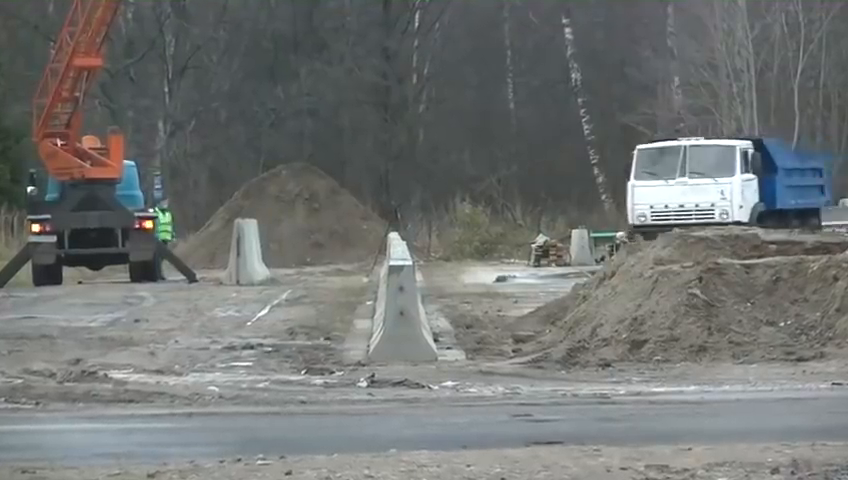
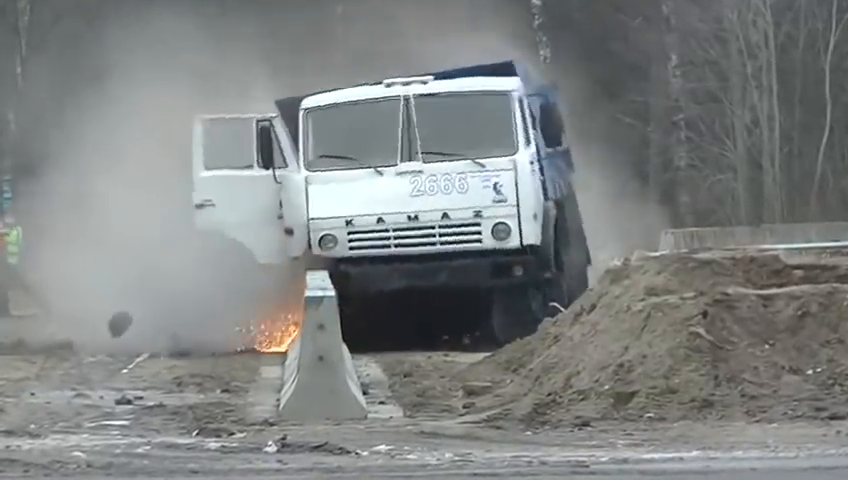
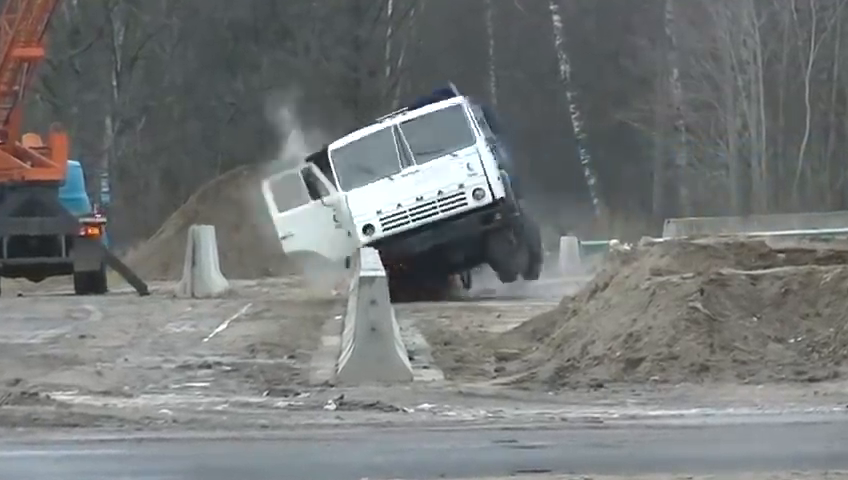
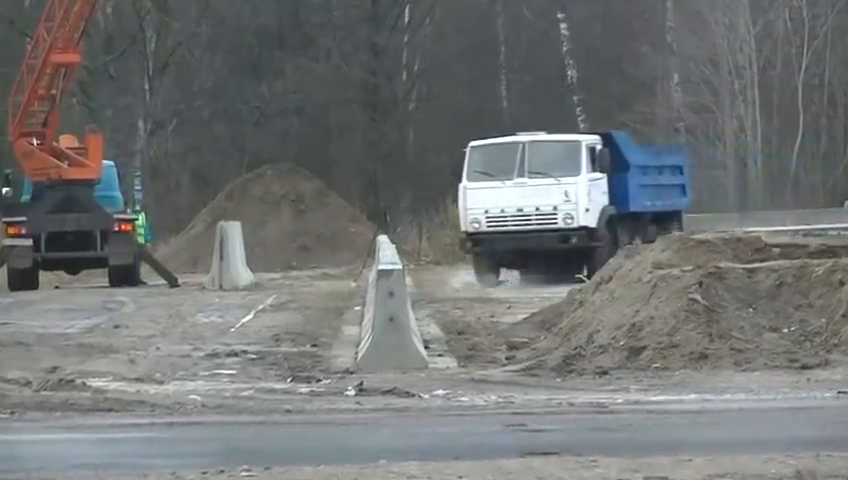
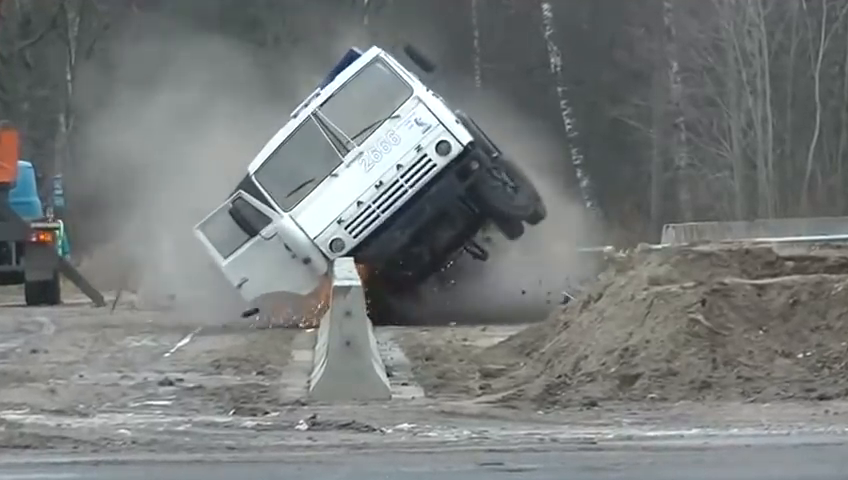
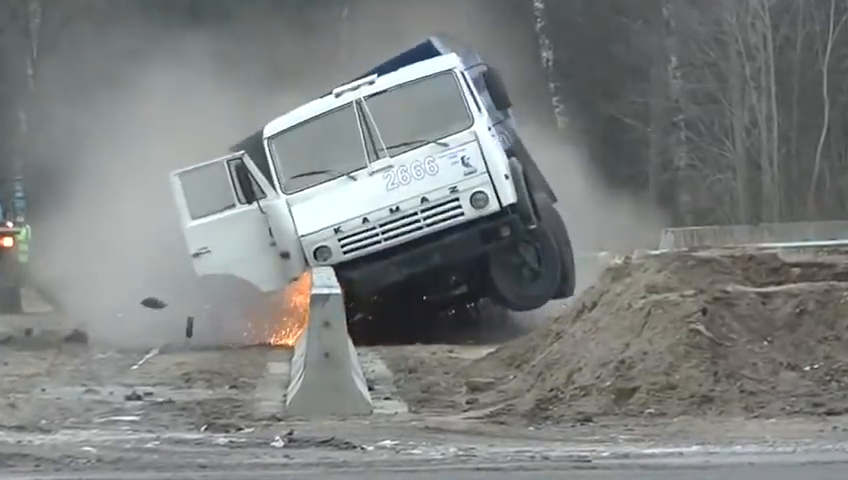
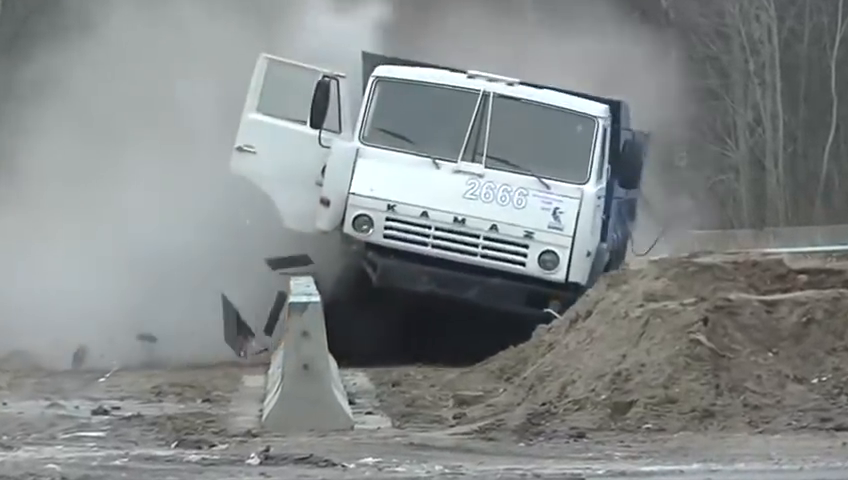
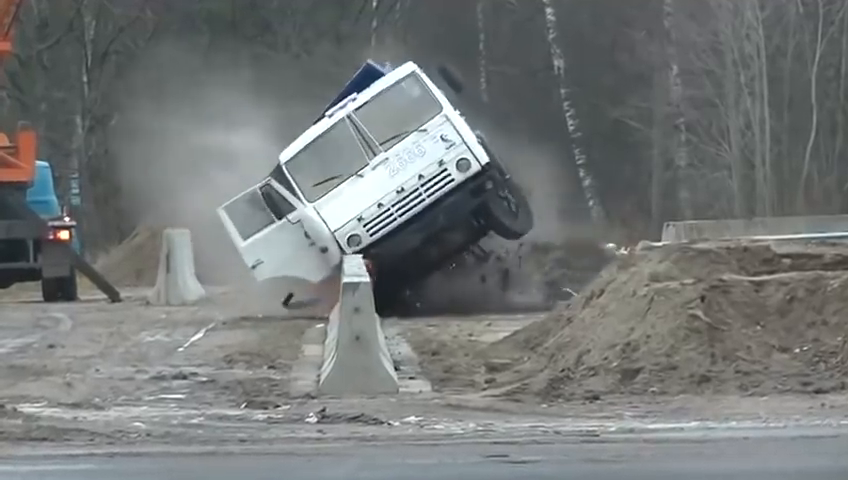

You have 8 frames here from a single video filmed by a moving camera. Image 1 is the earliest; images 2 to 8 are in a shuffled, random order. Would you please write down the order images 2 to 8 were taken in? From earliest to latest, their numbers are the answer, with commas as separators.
4, 3, 8, 5, 6, 2, 7
